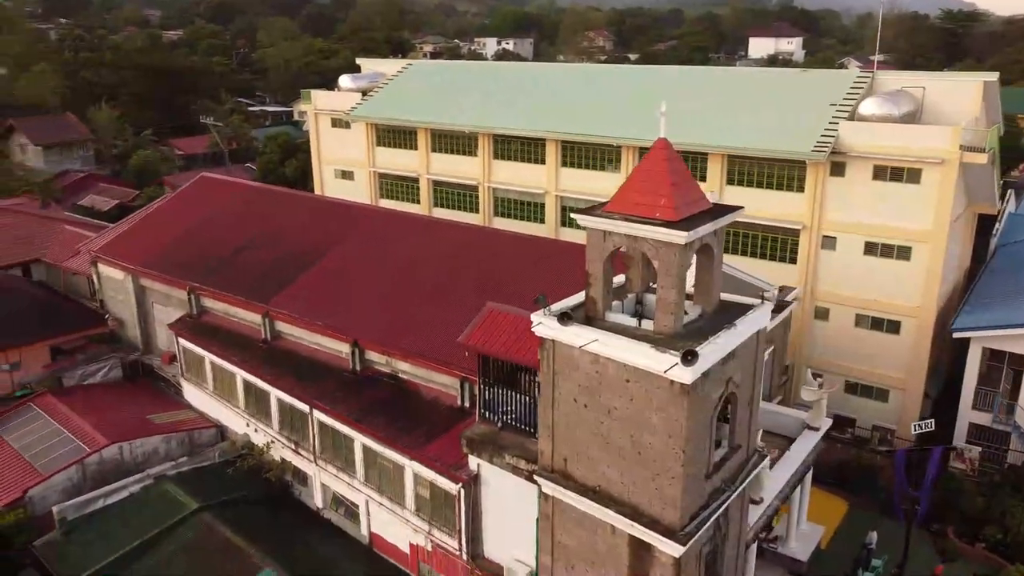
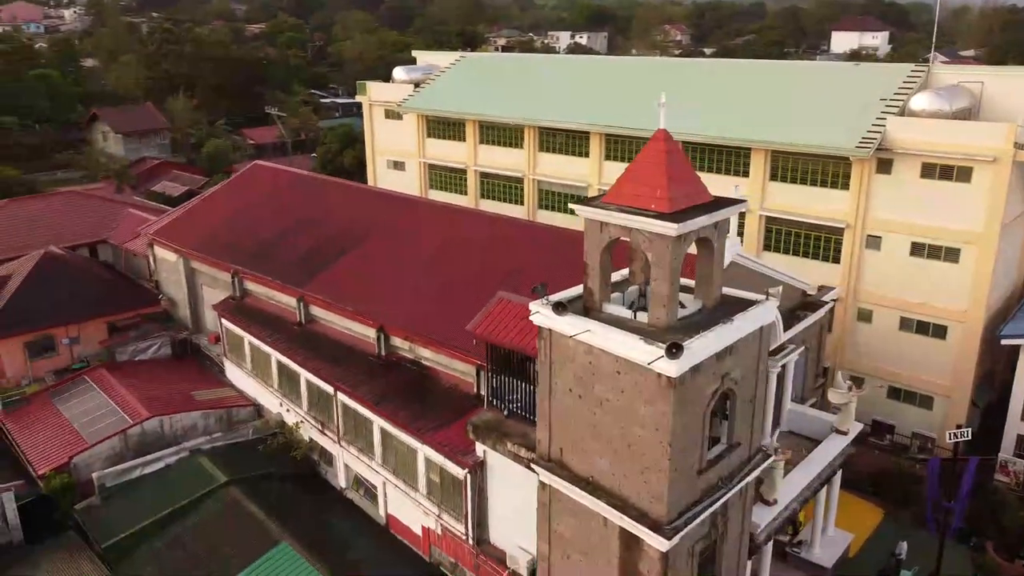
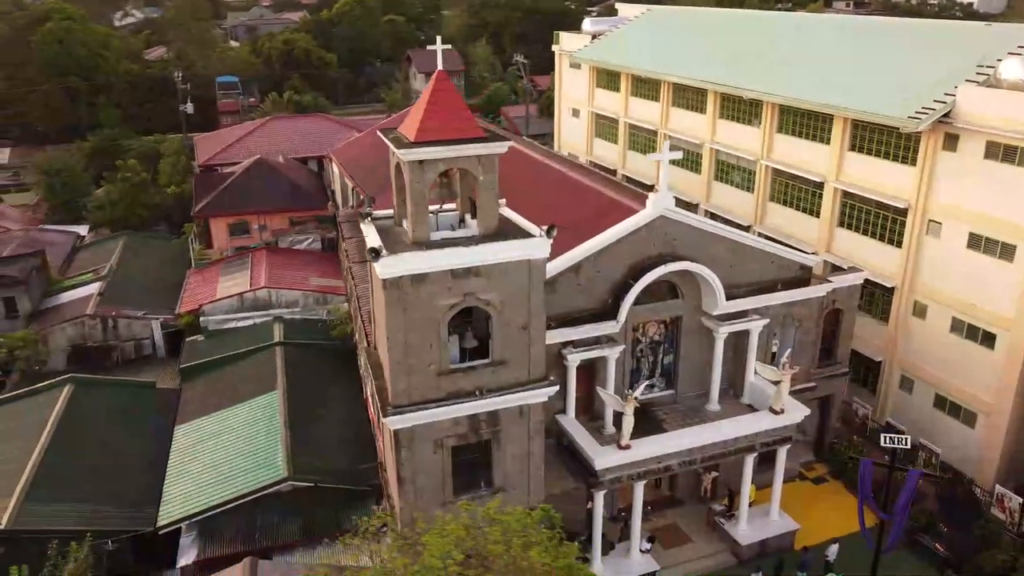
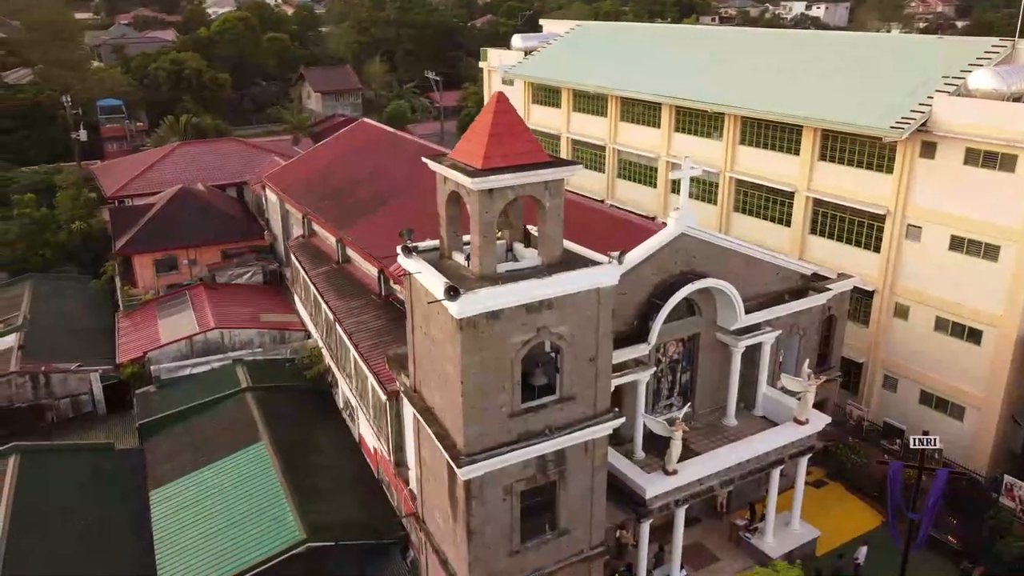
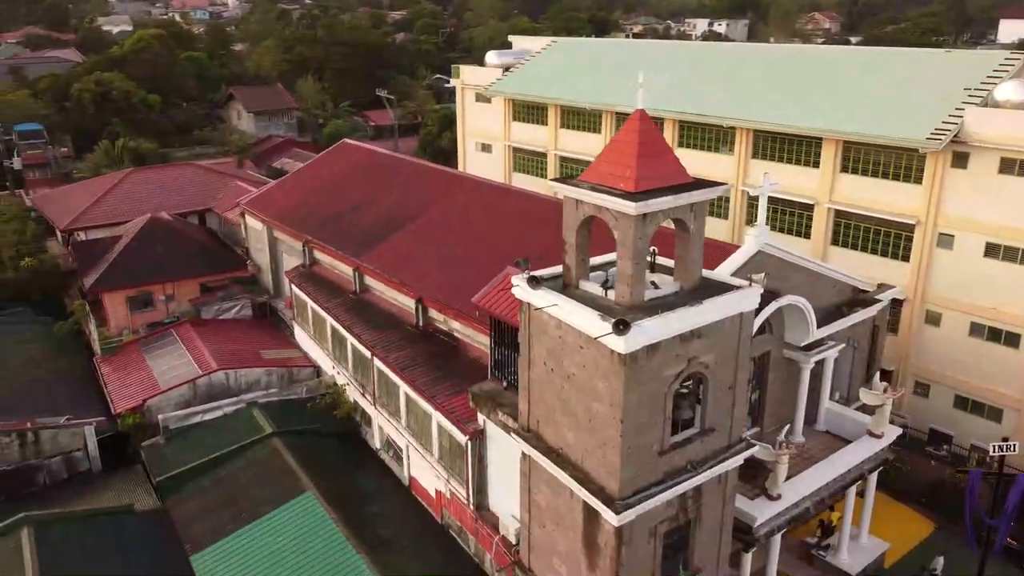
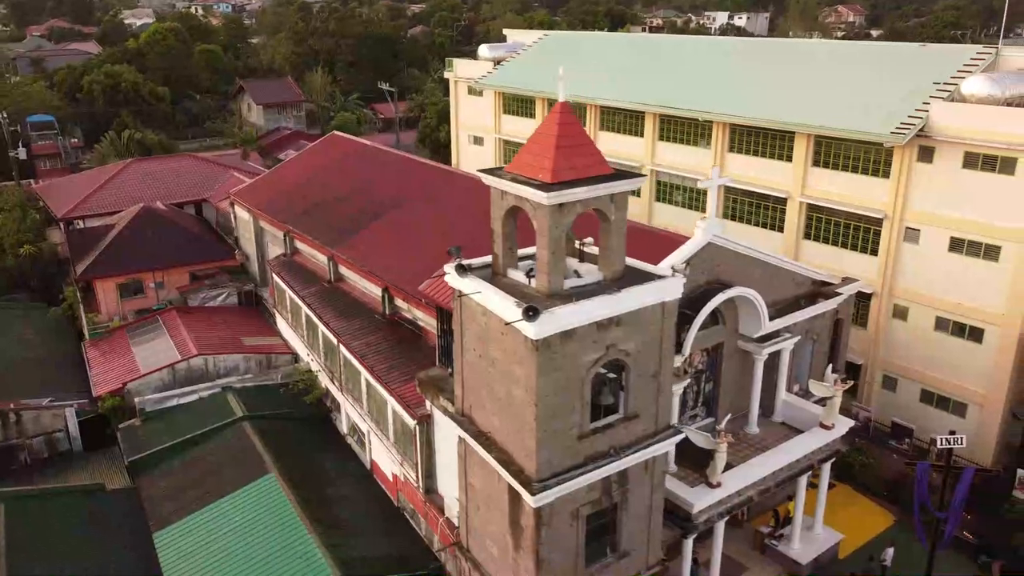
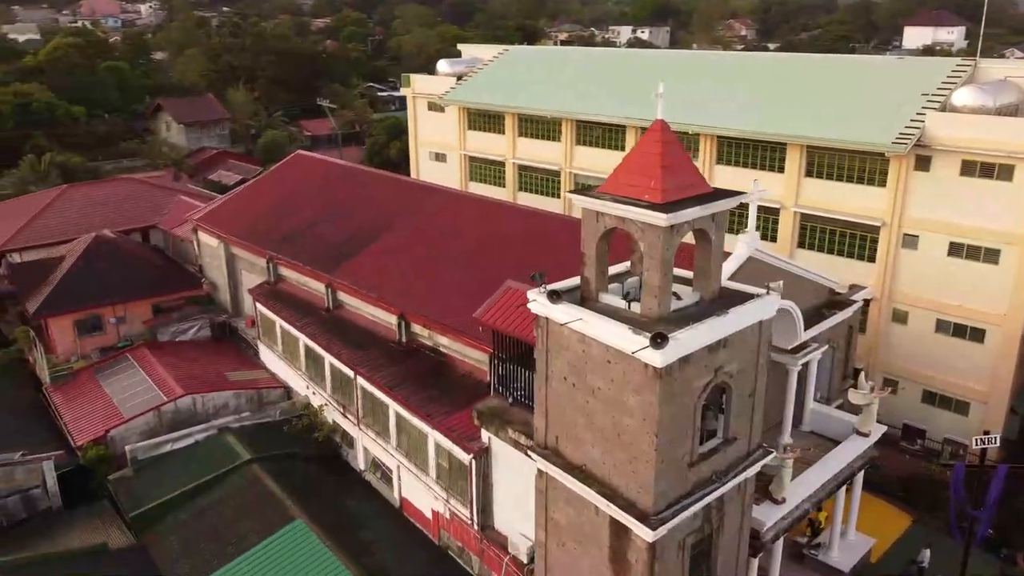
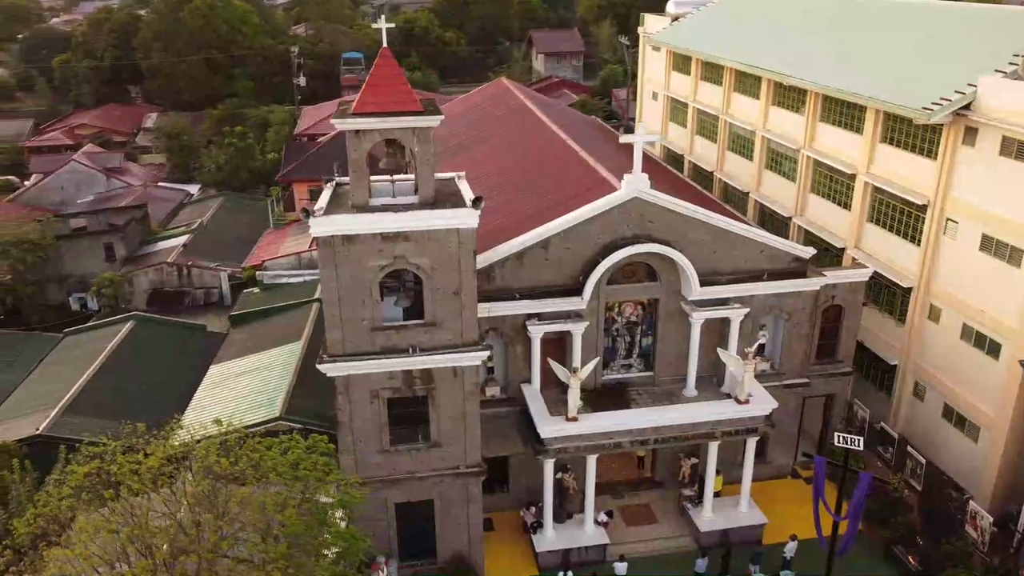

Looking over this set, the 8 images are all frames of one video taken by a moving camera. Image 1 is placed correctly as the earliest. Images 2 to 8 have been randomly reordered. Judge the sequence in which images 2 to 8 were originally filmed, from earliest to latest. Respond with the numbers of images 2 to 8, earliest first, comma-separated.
2, 7, 5, 6, 4, 3, 8
